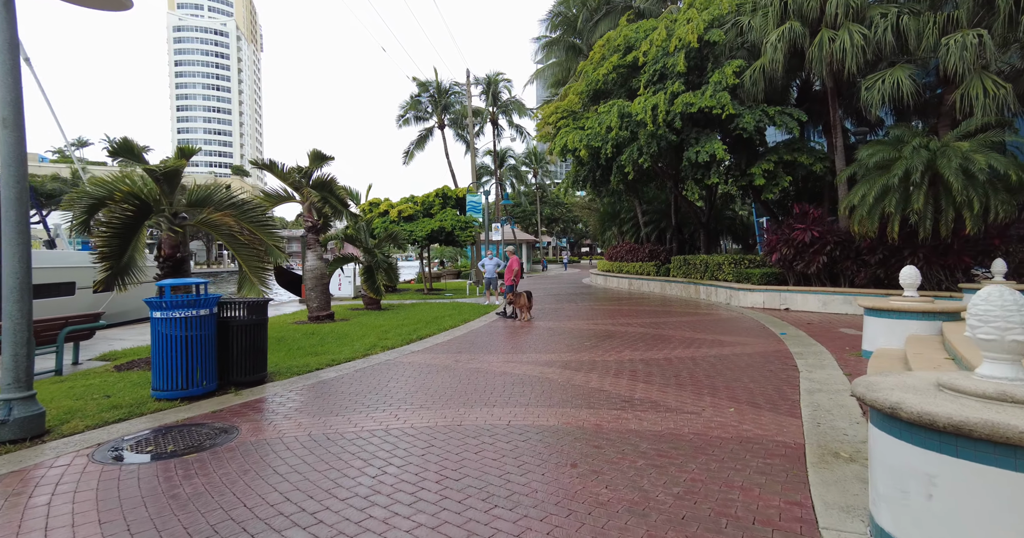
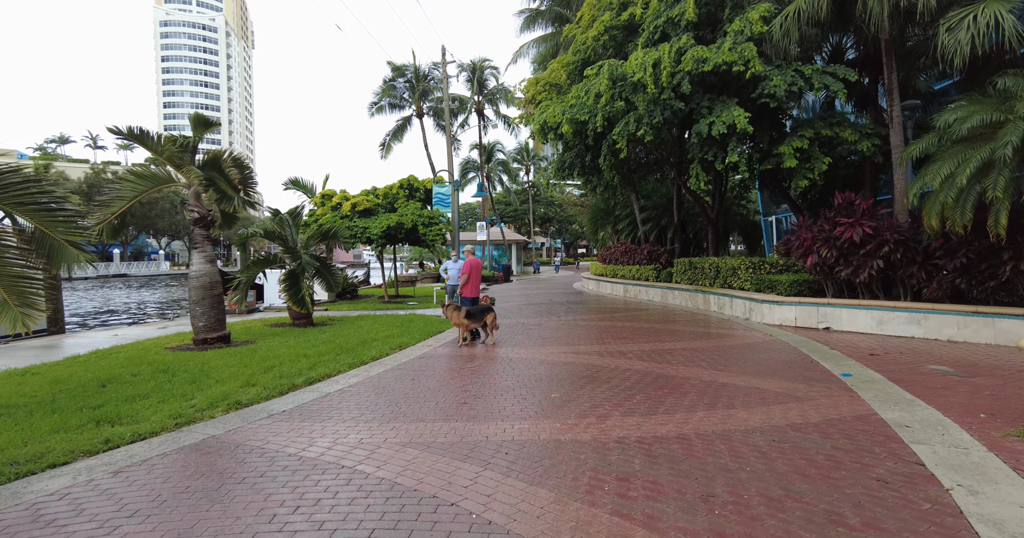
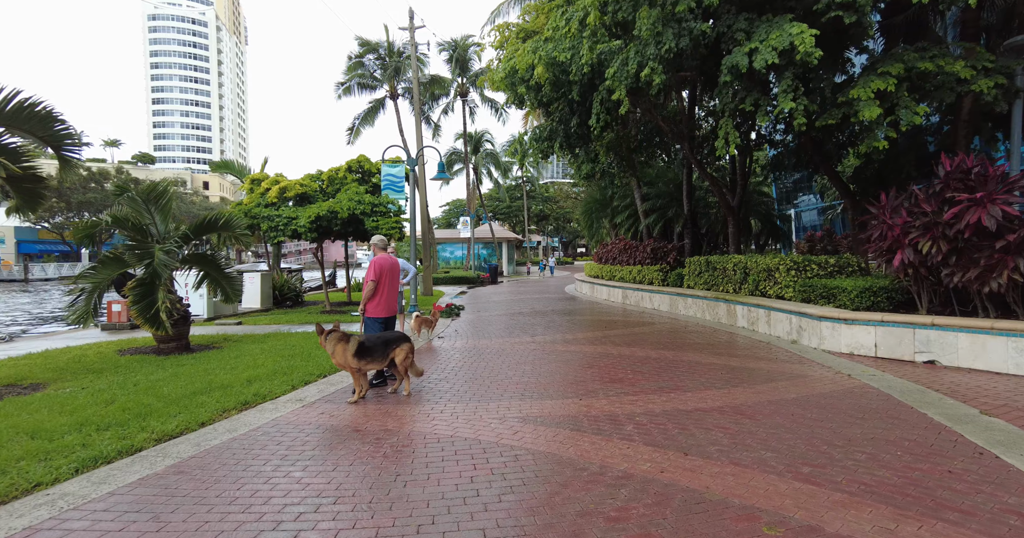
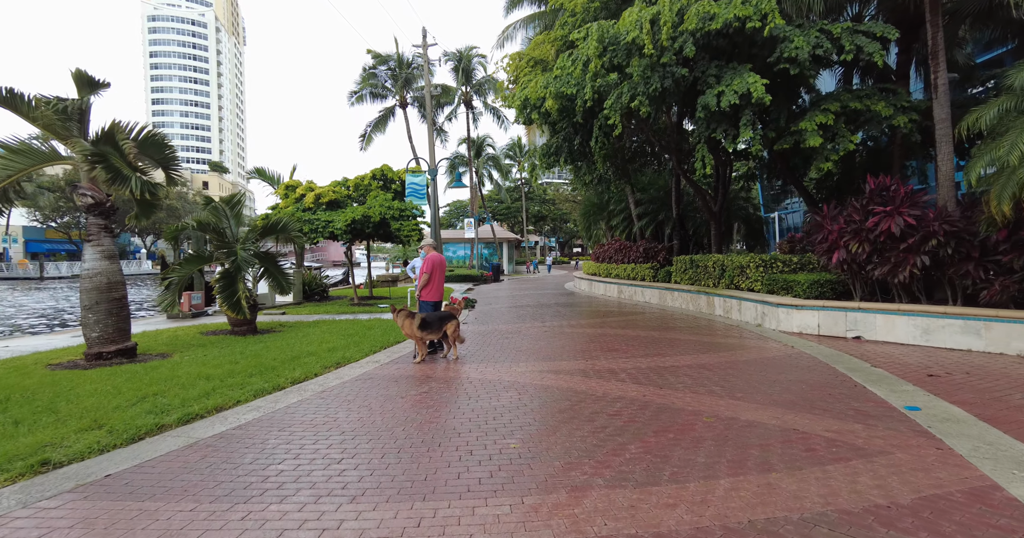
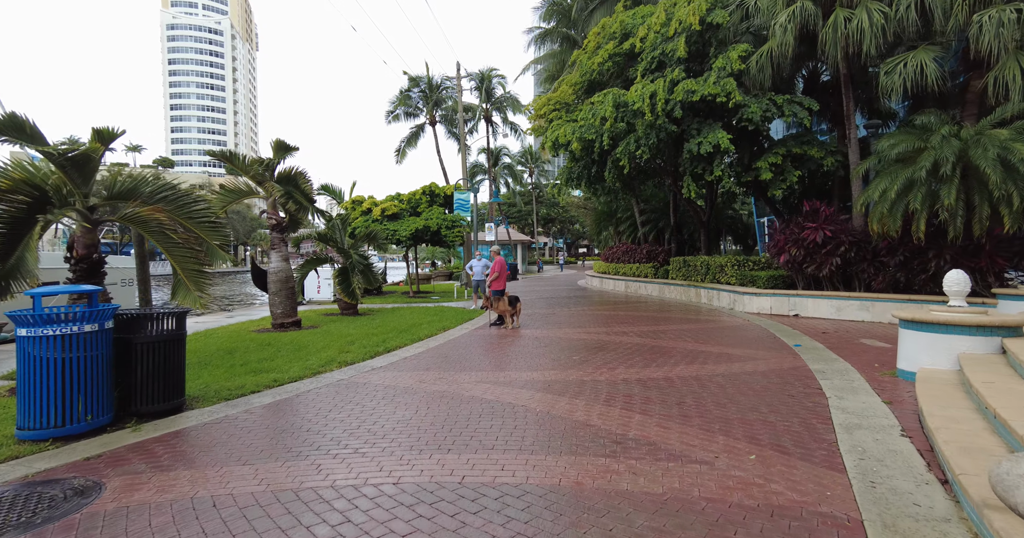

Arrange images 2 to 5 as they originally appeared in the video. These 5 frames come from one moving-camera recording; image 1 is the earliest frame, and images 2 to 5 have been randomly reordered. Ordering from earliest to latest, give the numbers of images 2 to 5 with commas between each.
5, 2, 4, 3
